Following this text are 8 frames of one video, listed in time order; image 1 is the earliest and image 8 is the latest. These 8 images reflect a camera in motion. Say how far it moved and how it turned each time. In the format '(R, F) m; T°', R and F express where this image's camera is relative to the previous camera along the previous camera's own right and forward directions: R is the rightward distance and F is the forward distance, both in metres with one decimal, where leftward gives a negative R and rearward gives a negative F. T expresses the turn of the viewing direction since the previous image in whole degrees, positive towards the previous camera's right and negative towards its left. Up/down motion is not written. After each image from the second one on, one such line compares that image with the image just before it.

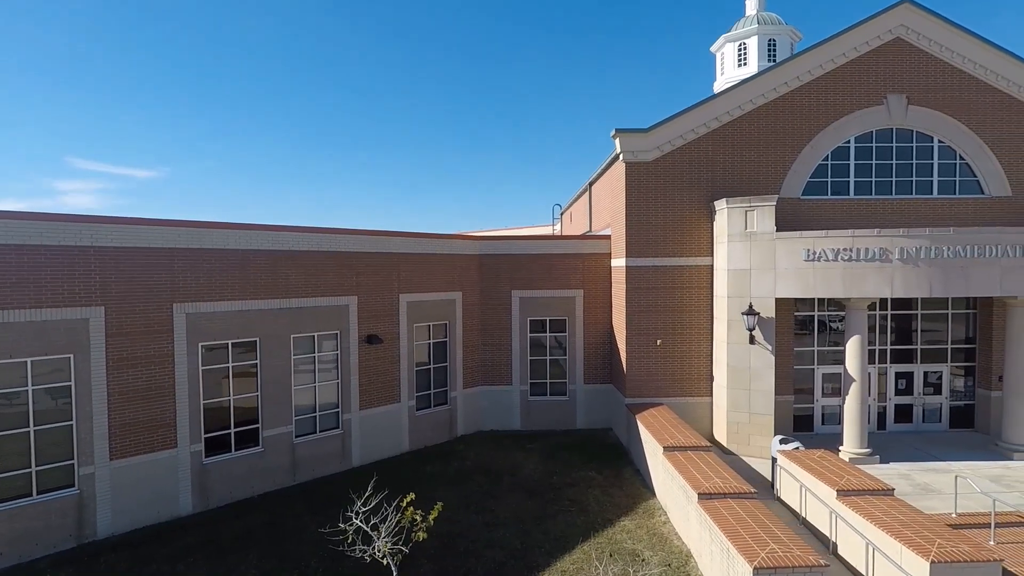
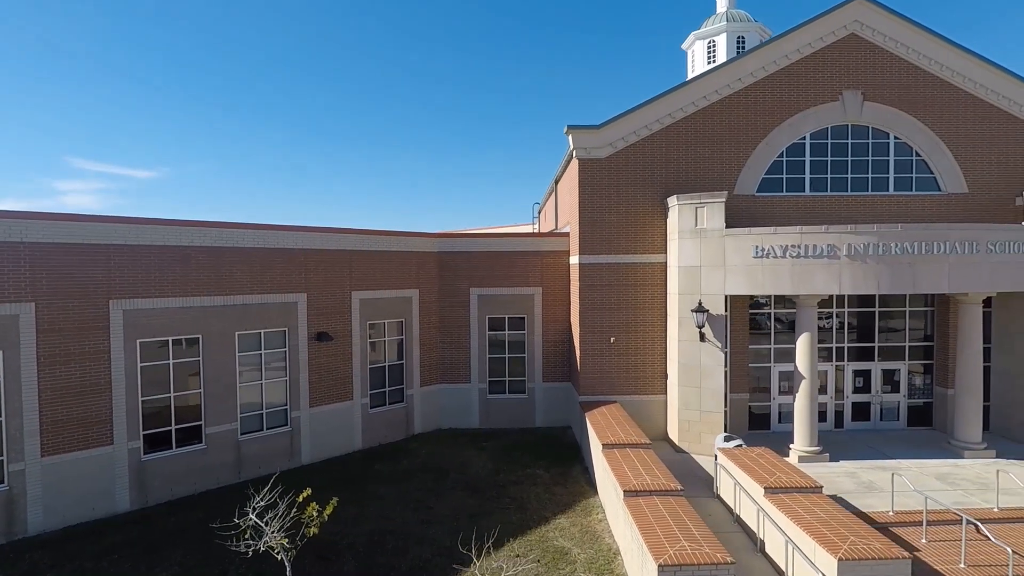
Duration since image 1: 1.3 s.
(+1.4, +0.1) m; 0°
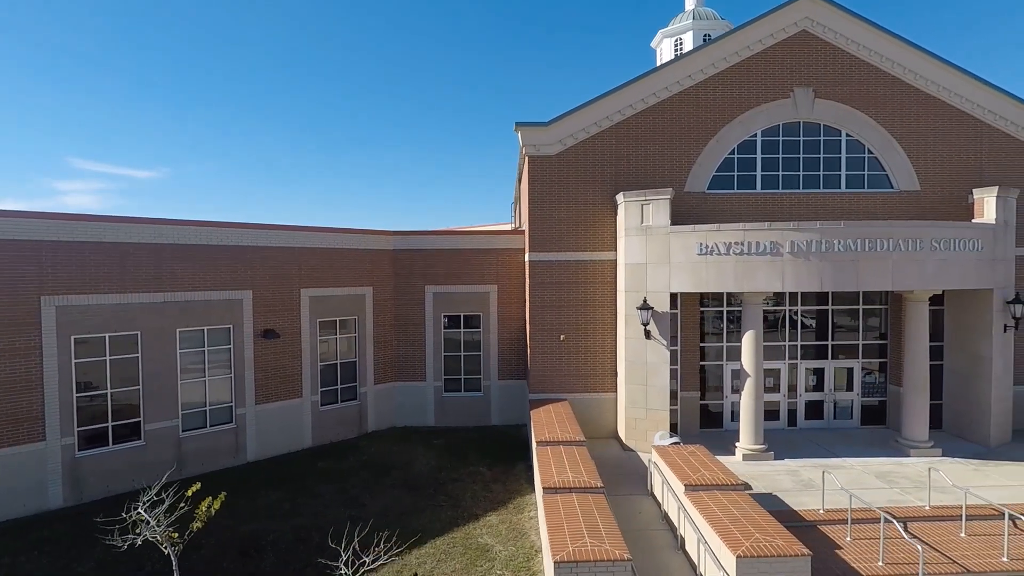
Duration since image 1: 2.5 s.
(+1.5, 0.0) m; 0°
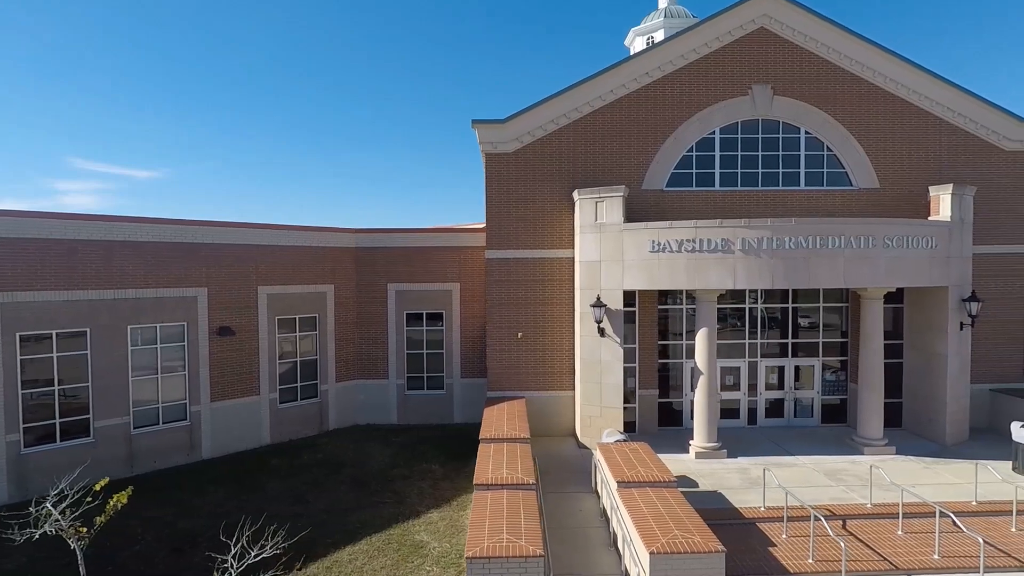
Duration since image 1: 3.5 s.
(+1.2, 0.0) m; 0°
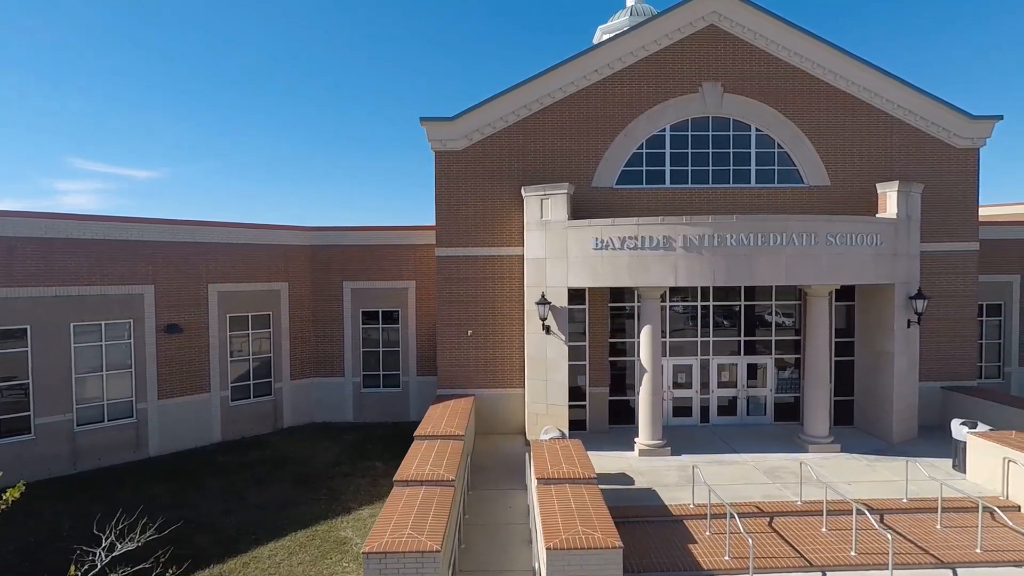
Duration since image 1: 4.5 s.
(+1.5, 0.0) m; 0°
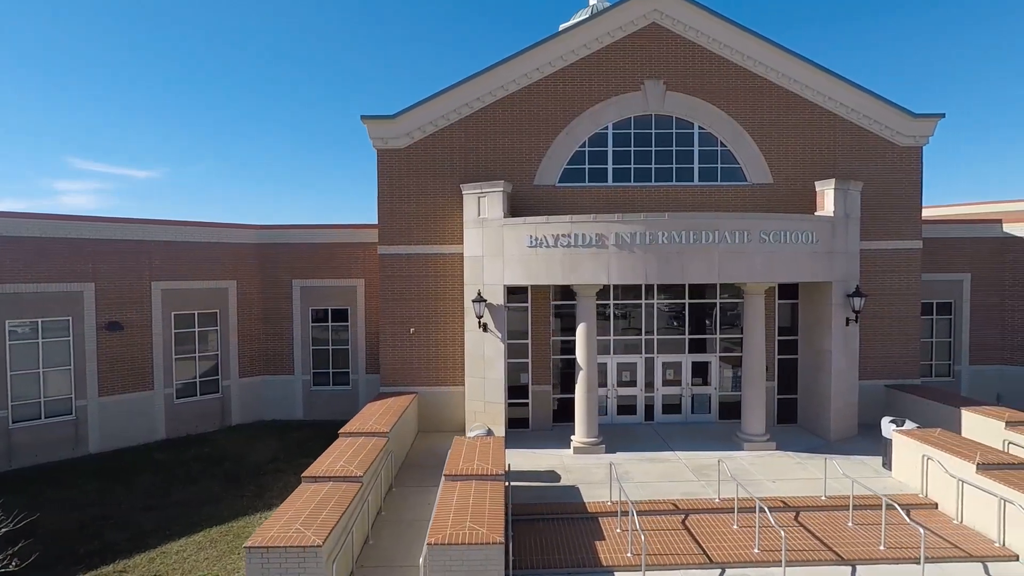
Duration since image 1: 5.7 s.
(+1.7, 0.0) m; 0°
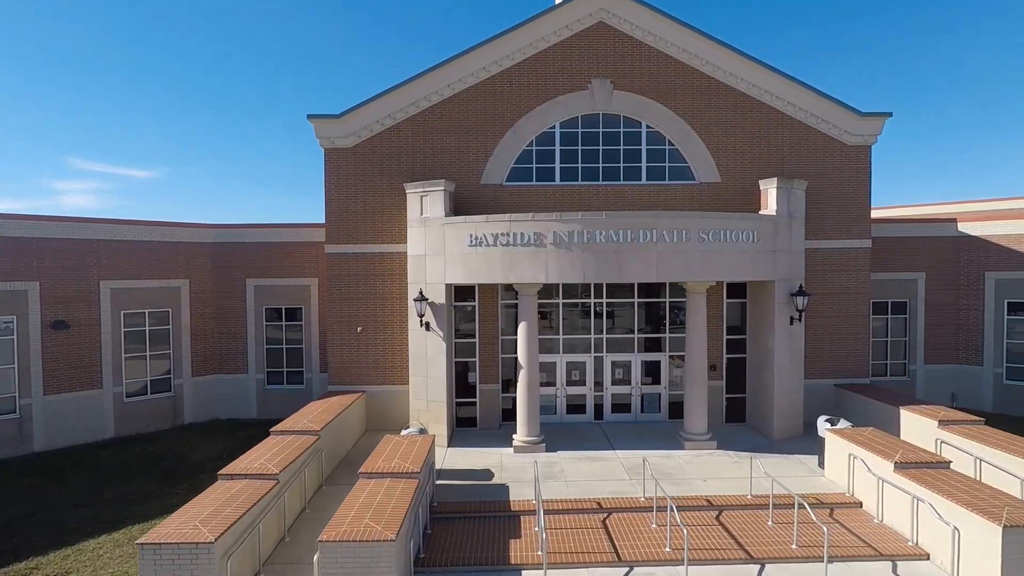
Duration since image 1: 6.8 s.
(+1.5, 0.0) m; 0°
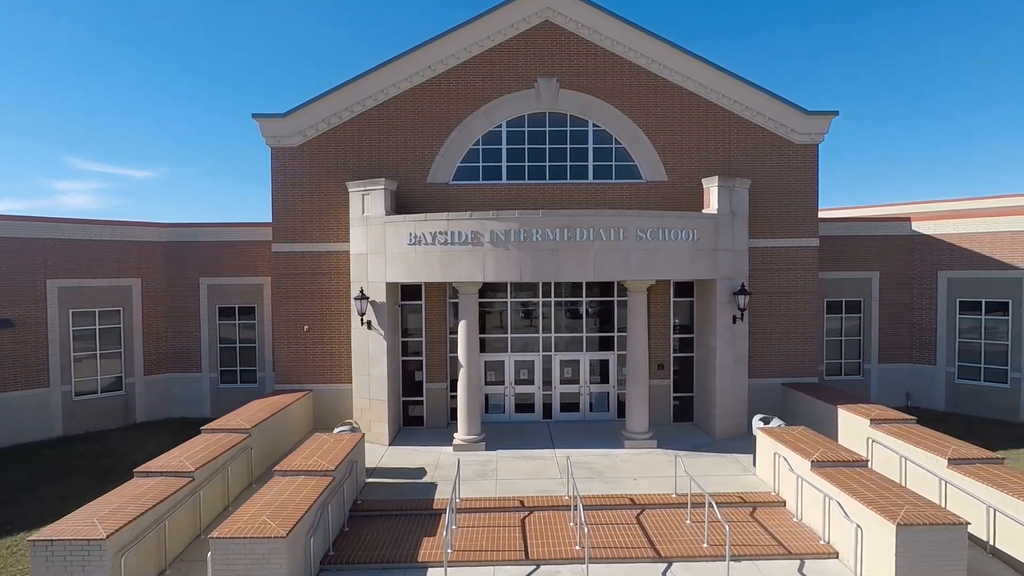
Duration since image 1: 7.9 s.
(+1.6, 0.0) m; 0°
